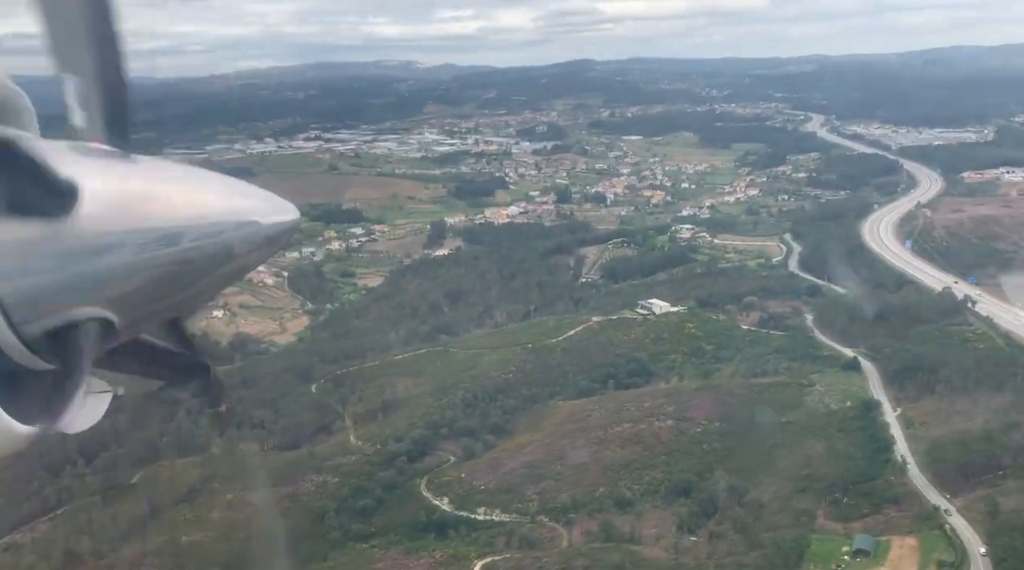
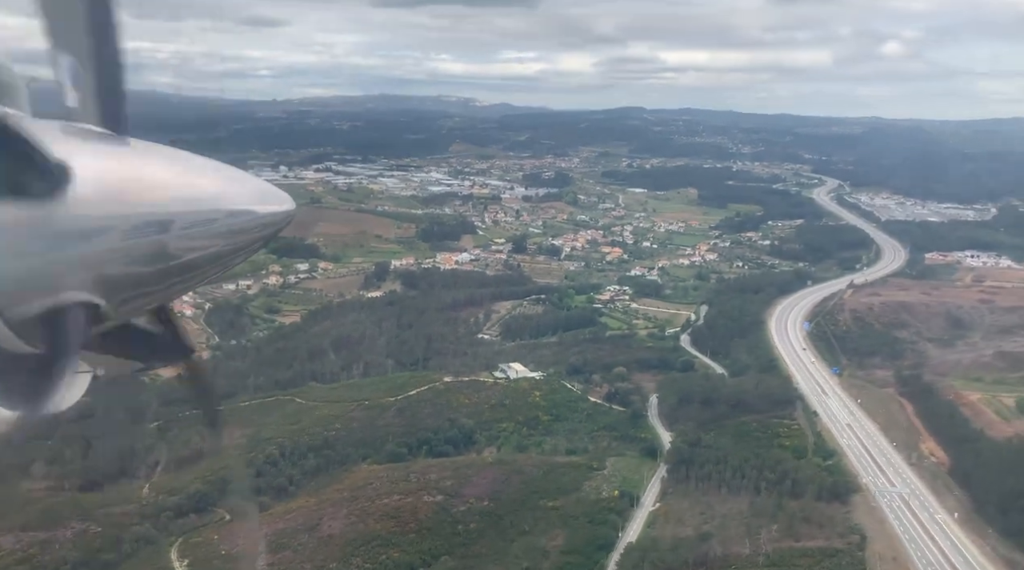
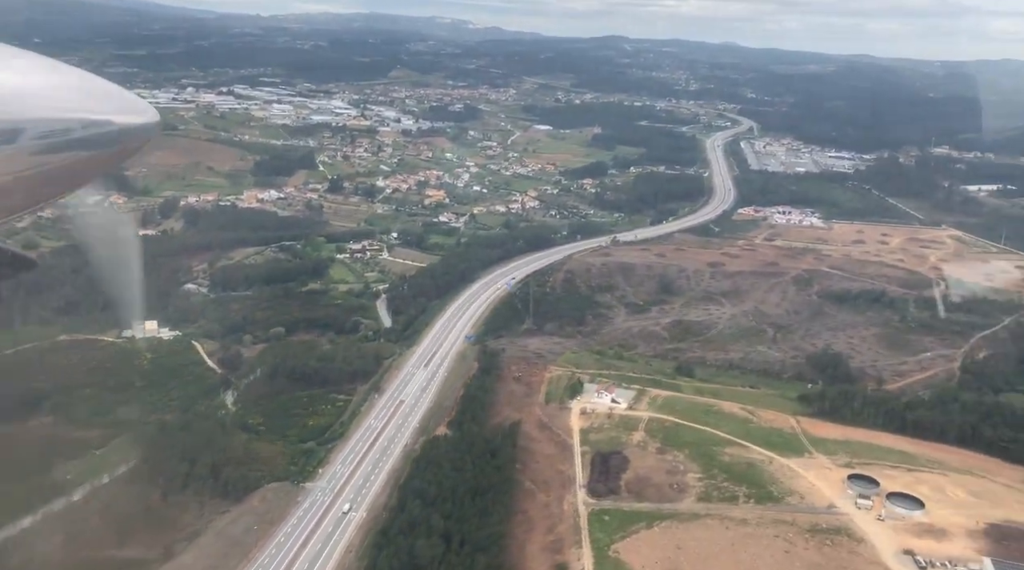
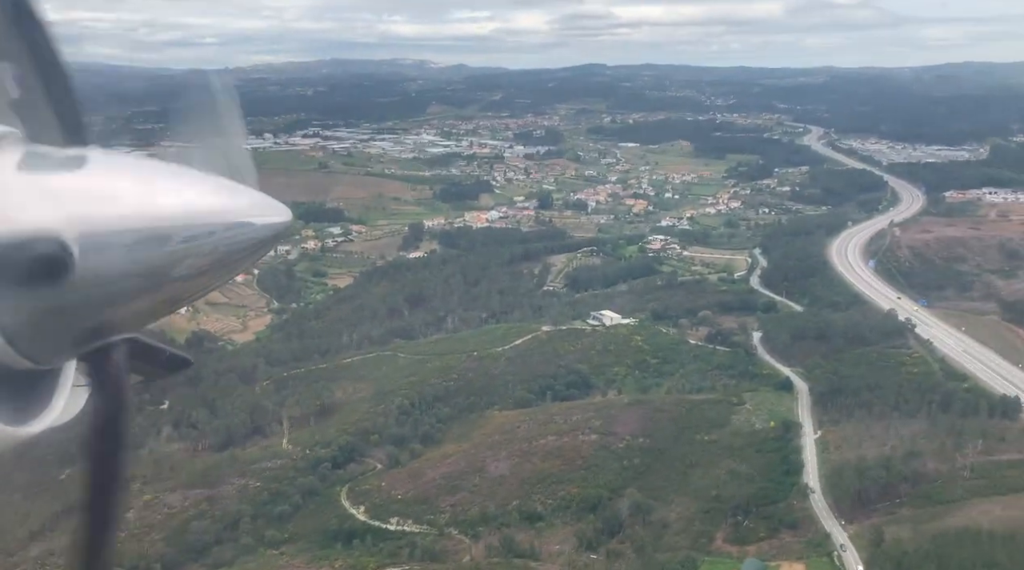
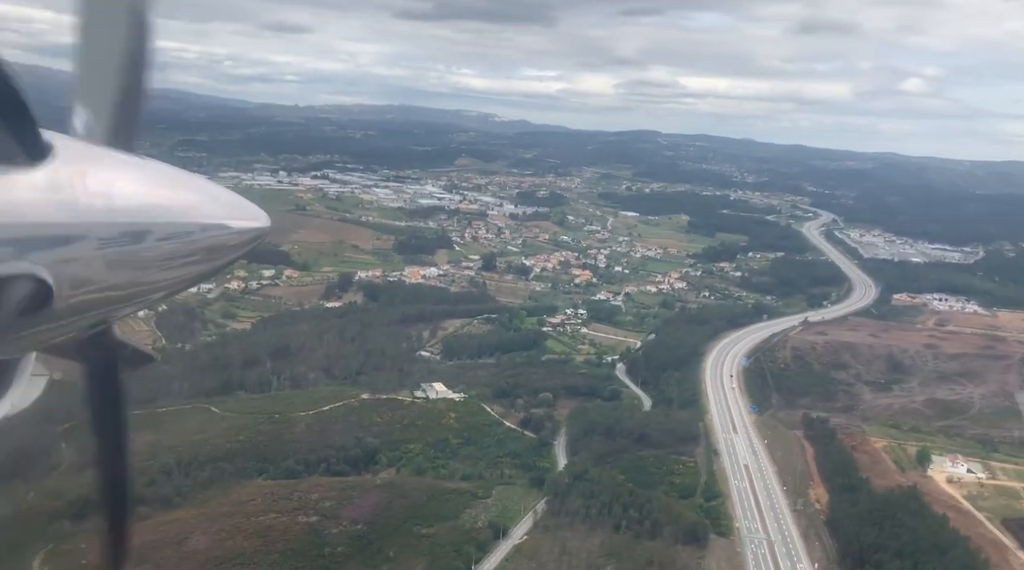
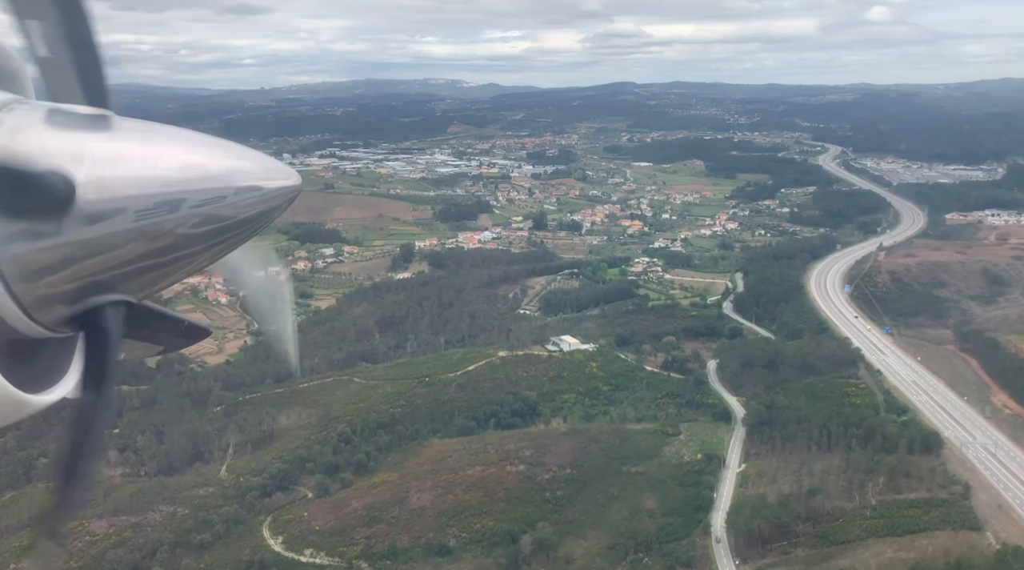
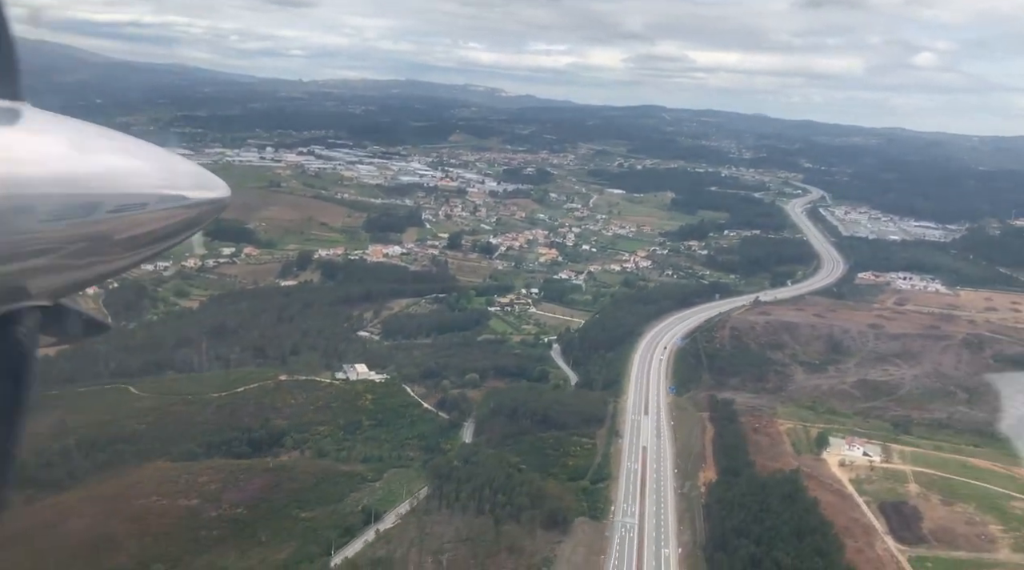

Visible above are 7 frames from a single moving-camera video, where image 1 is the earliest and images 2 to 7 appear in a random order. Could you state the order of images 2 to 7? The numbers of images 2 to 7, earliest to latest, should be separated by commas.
4, 6, 2, 5, 7, 3
